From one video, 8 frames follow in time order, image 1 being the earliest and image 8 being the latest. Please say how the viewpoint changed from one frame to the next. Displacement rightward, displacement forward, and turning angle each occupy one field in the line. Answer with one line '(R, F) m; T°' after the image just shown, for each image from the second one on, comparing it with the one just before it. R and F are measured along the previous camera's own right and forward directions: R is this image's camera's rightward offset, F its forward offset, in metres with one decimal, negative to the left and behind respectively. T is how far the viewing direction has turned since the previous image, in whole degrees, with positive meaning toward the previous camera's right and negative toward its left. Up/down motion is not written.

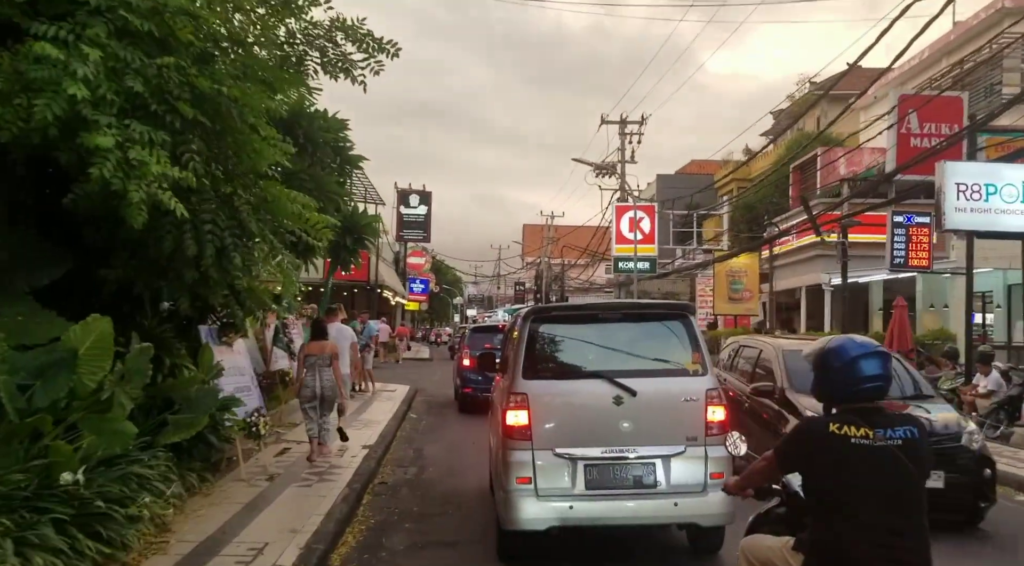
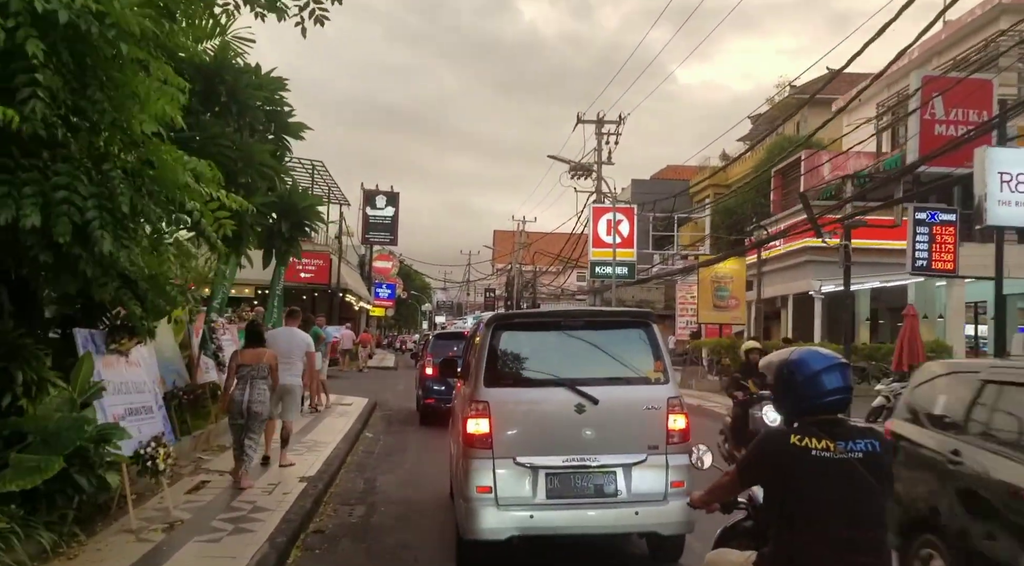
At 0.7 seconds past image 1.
(+0.1, +0.1) m; +2°
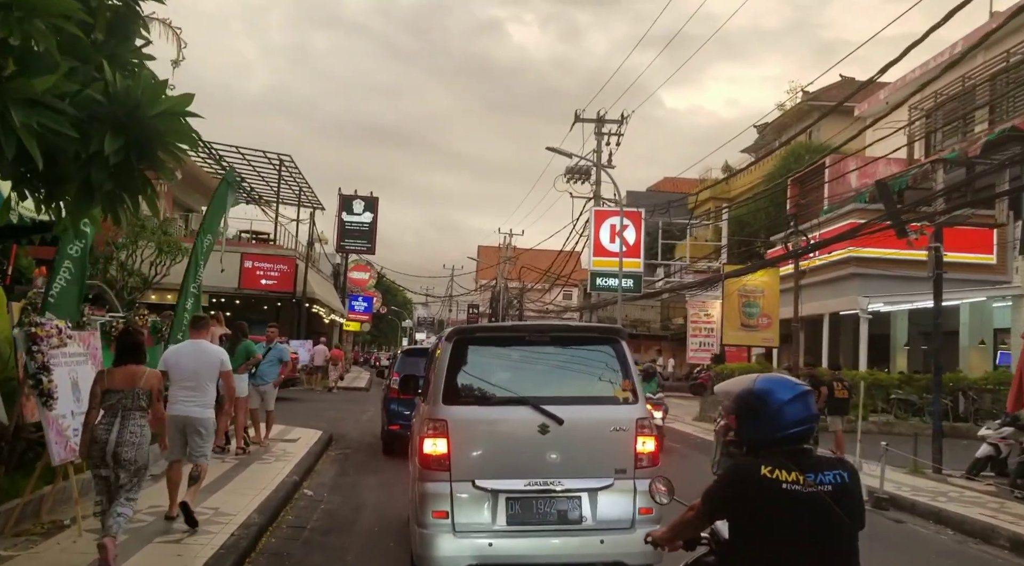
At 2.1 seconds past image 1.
(+0.2, +0.3) m; +1°
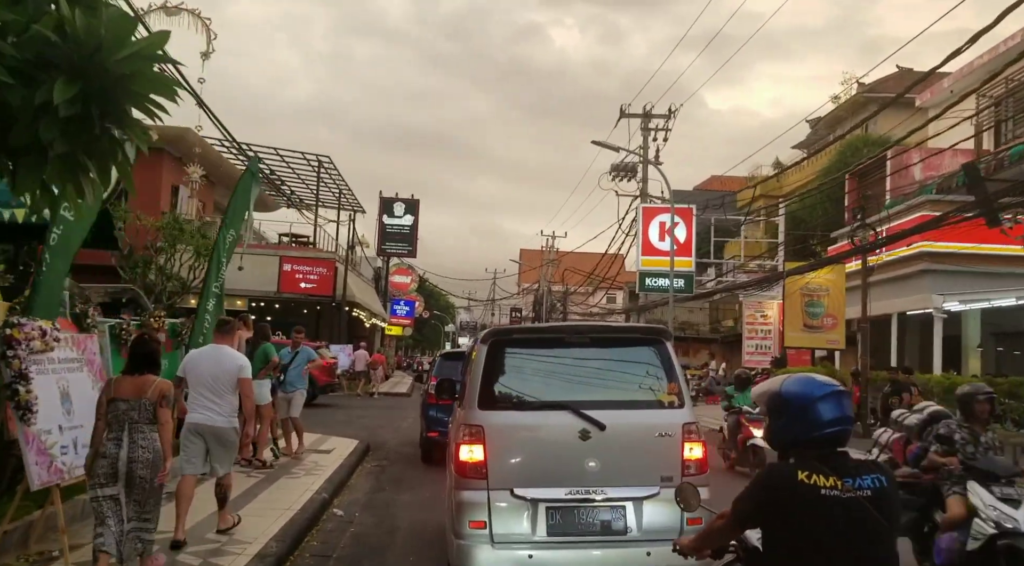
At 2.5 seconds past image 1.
(0.0, +0.3) m; -3°
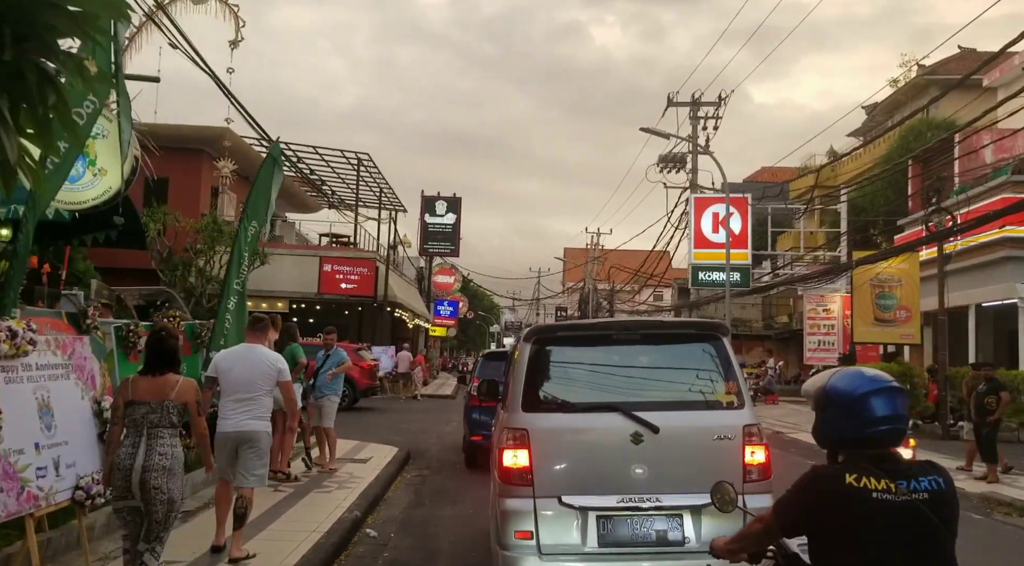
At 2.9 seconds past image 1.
(0.0, +0.4) m; -3°
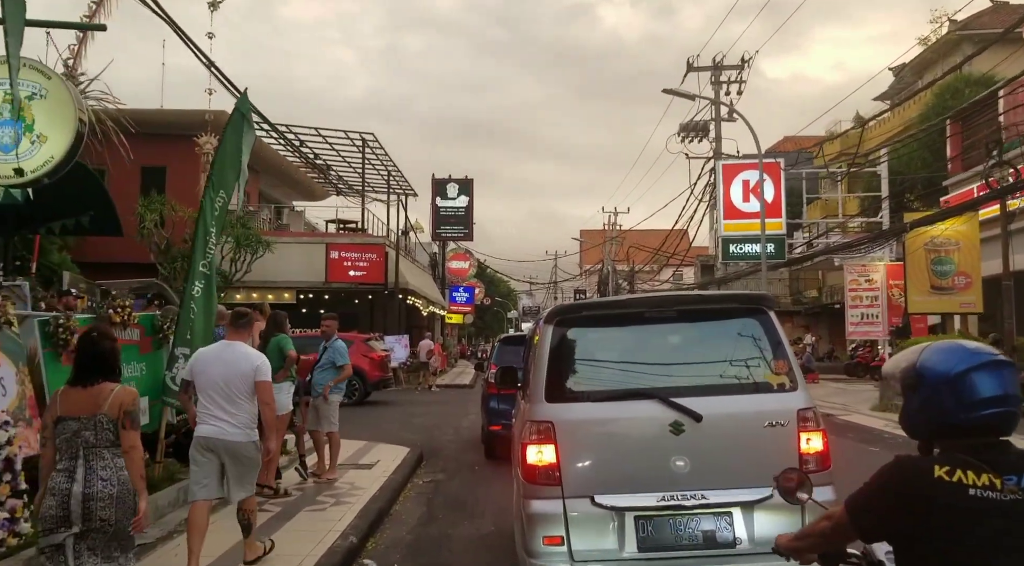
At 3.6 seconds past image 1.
(0.0, +0.6) m; -1°
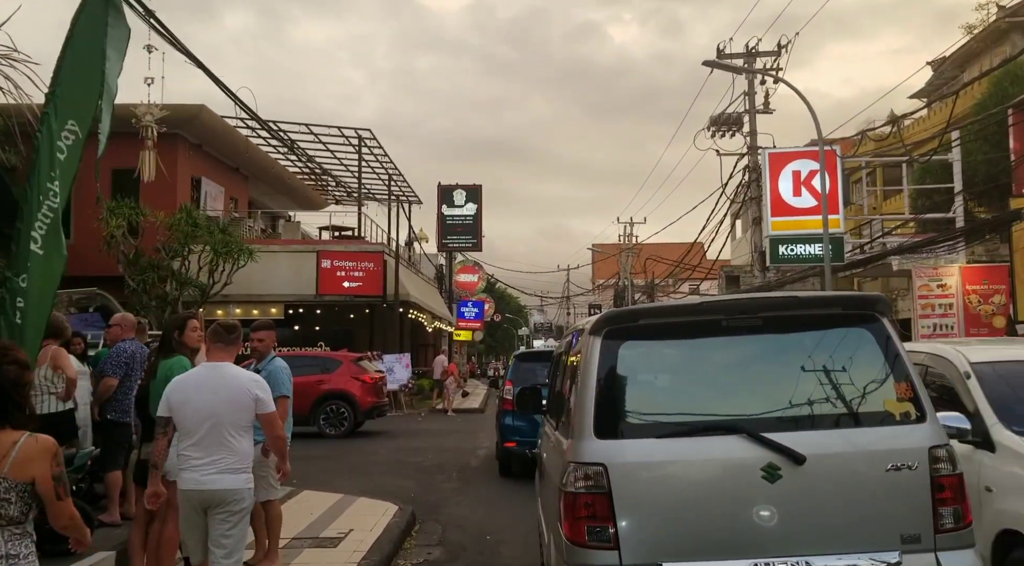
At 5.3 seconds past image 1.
(-0.1, +1.1) m; 0°
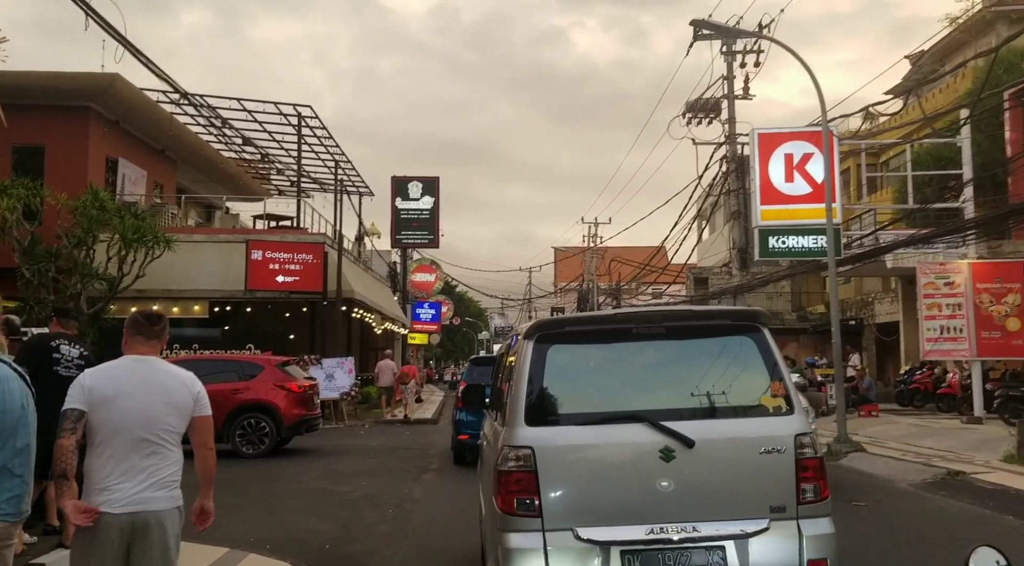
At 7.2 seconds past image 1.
(+0.1, -0.7) m; +3°
